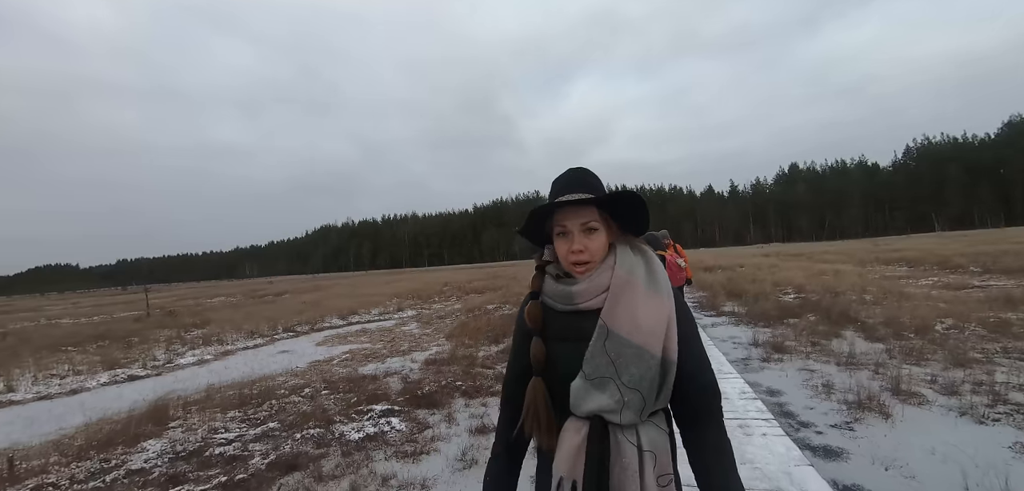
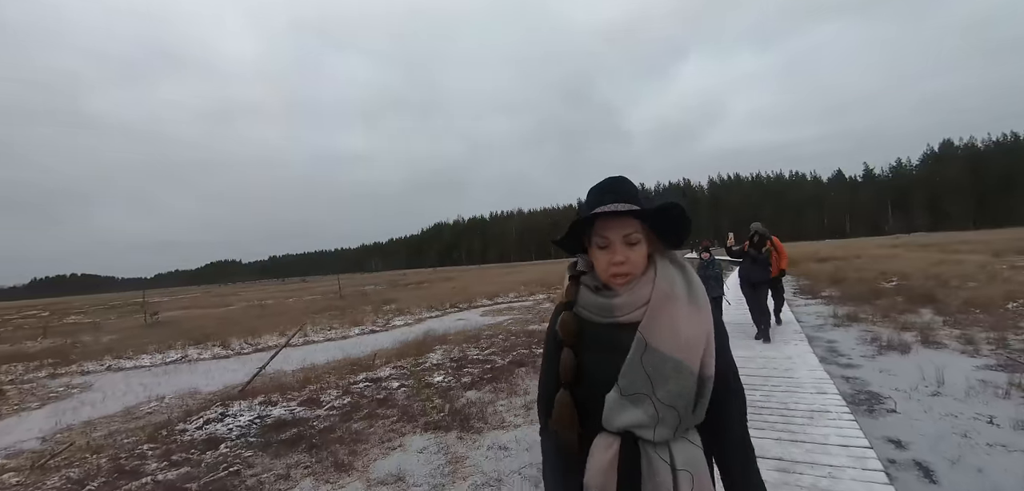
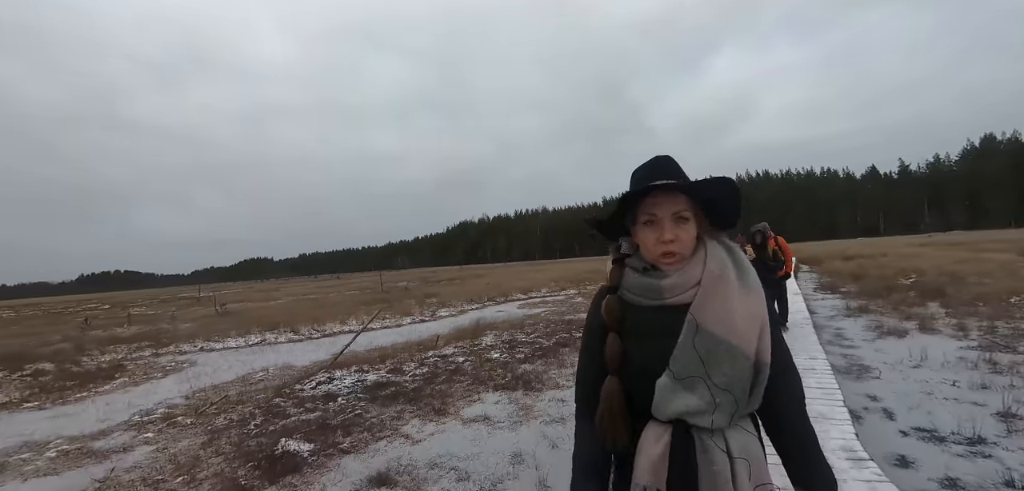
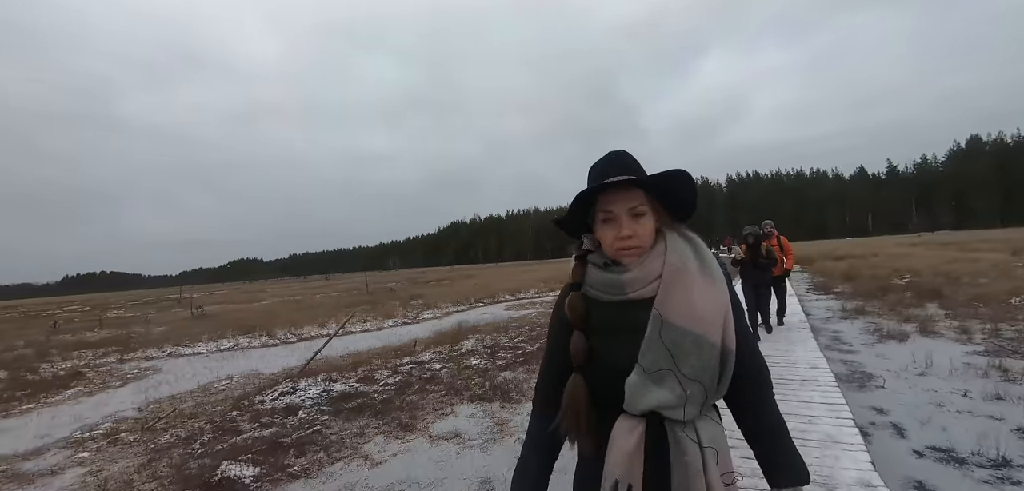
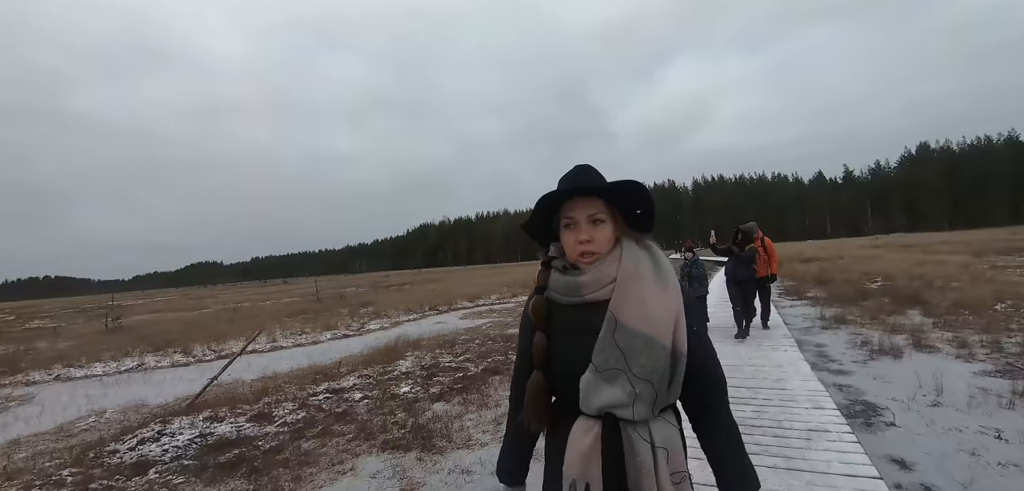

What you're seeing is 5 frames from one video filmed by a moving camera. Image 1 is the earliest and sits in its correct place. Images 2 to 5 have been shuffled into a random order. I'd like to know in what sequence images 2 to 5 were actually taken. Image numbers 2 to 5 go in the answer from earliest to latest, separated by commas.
5, 2, 4, 3
